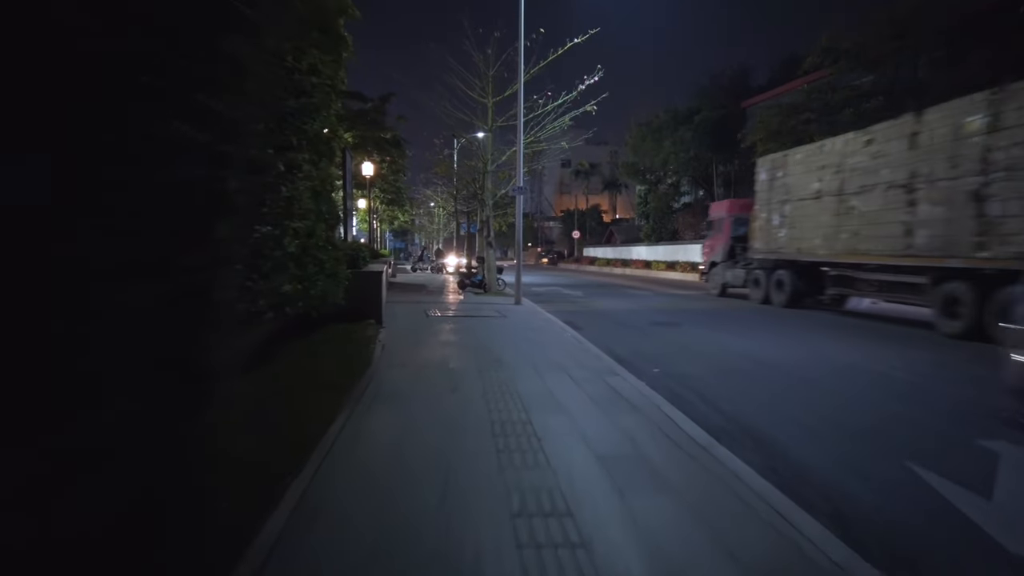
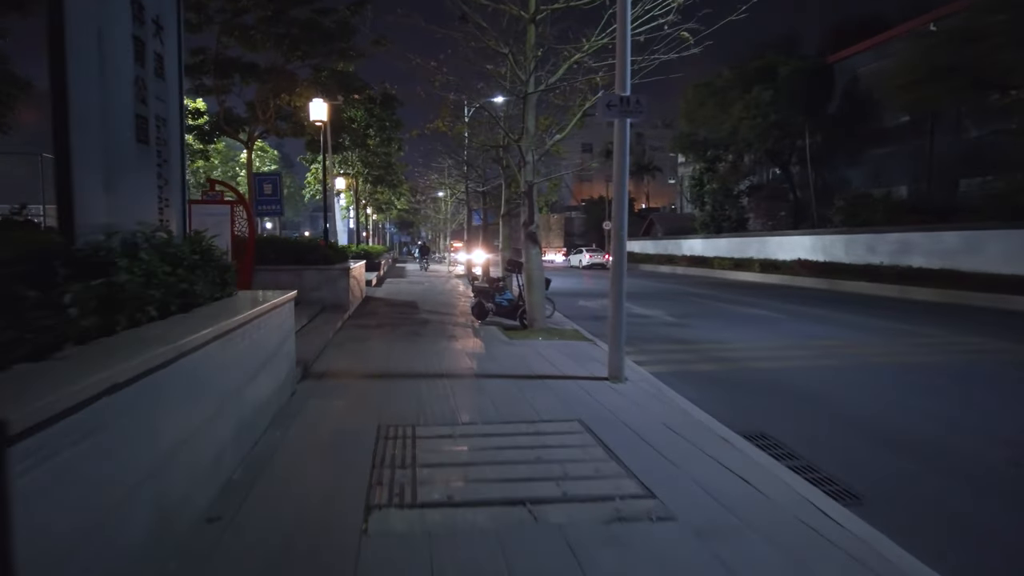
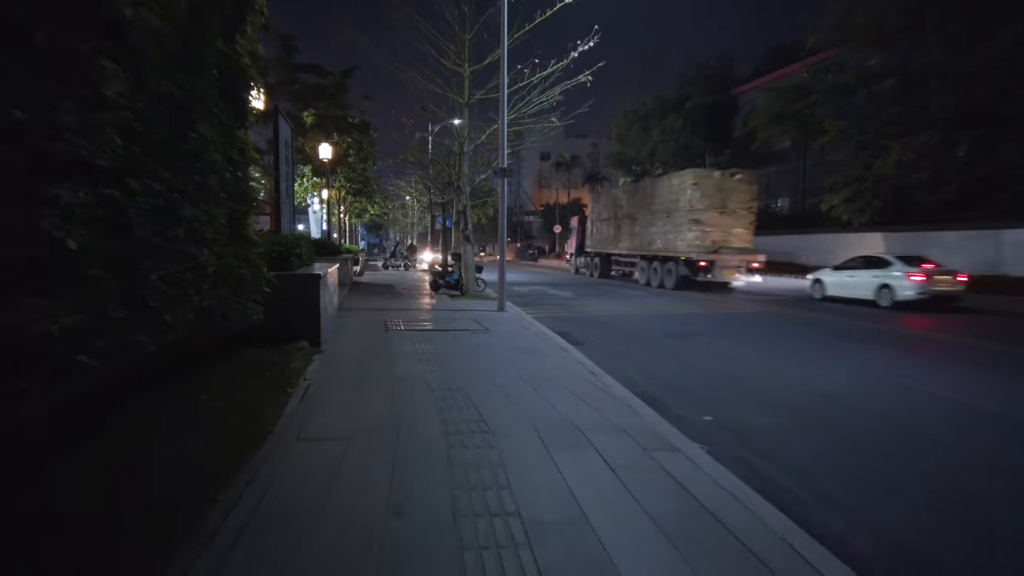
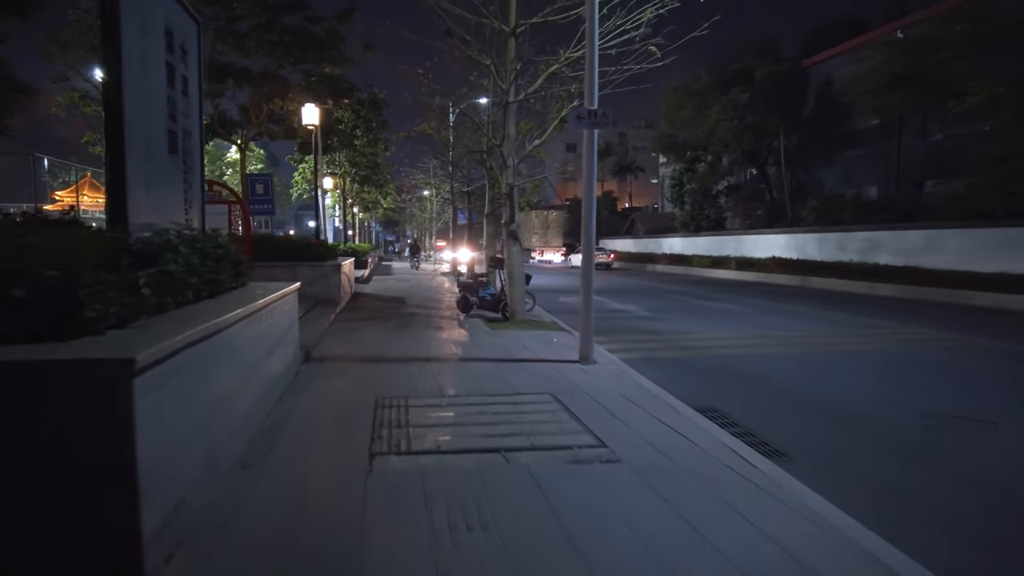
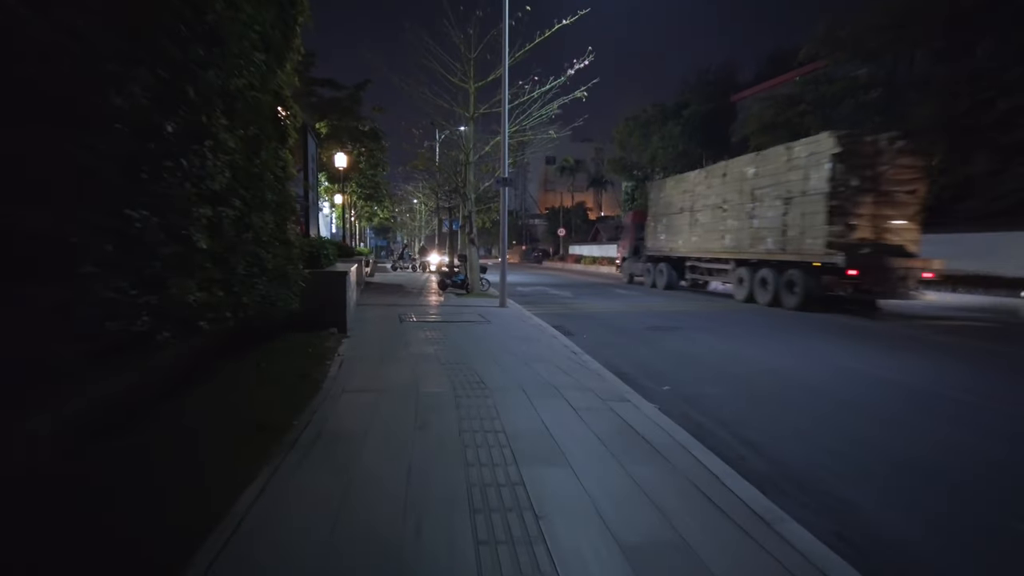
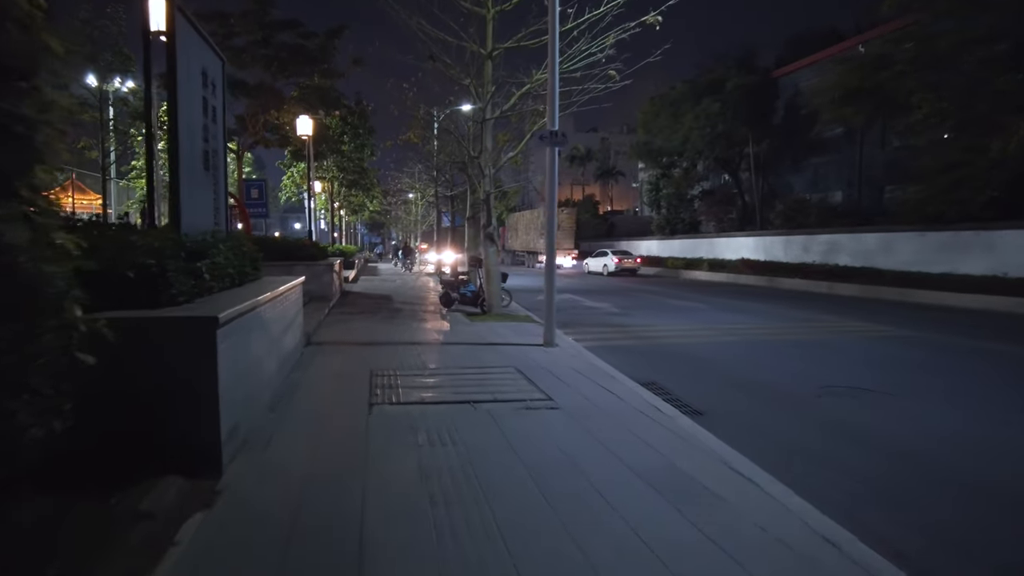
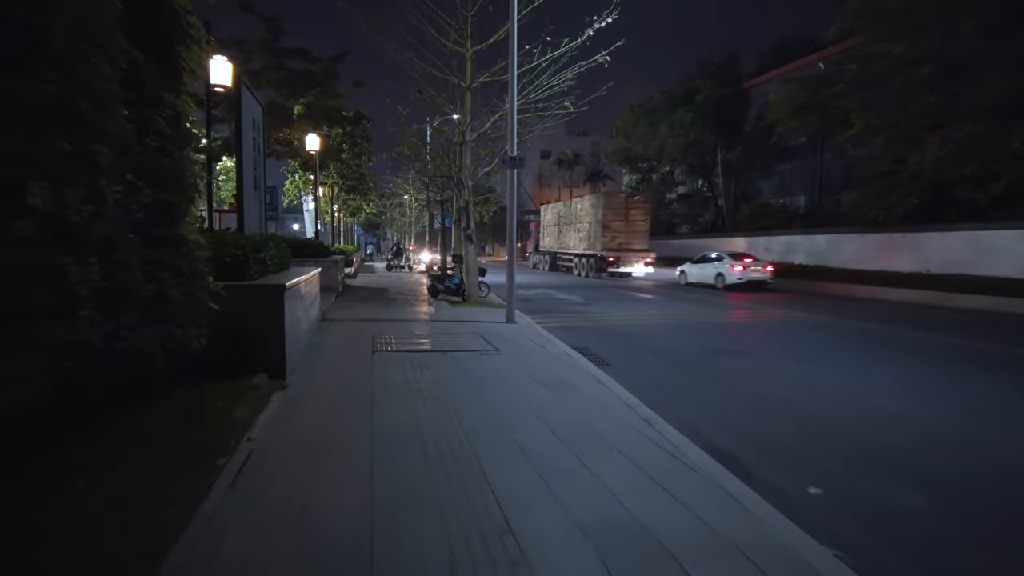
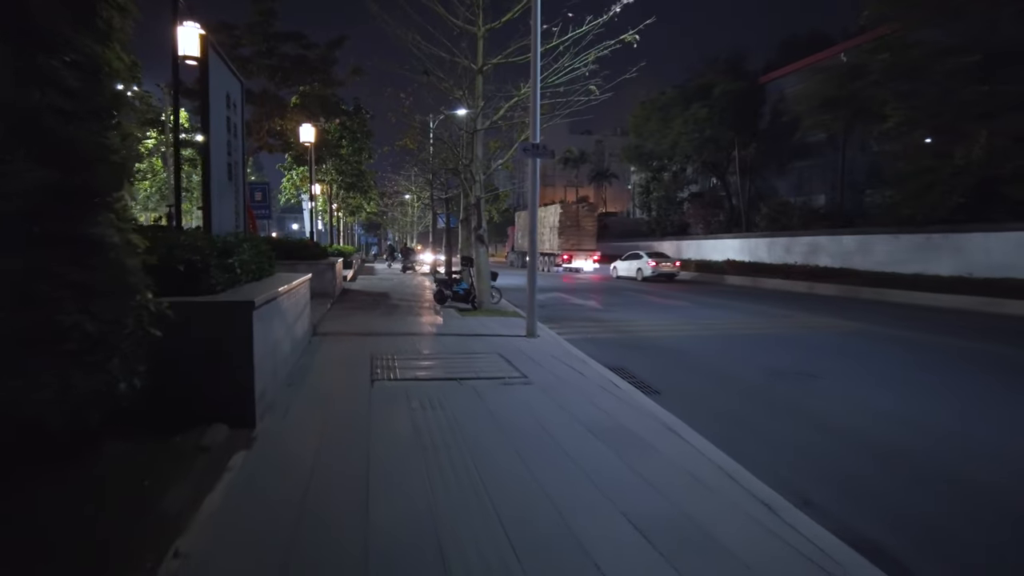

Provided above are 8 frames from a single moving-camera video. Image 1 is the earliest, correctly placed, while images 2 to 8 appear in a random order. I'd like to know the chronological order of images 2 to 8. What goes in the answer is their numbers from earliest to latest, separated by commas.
5, 3, 7, 8, 6, 4, 2
